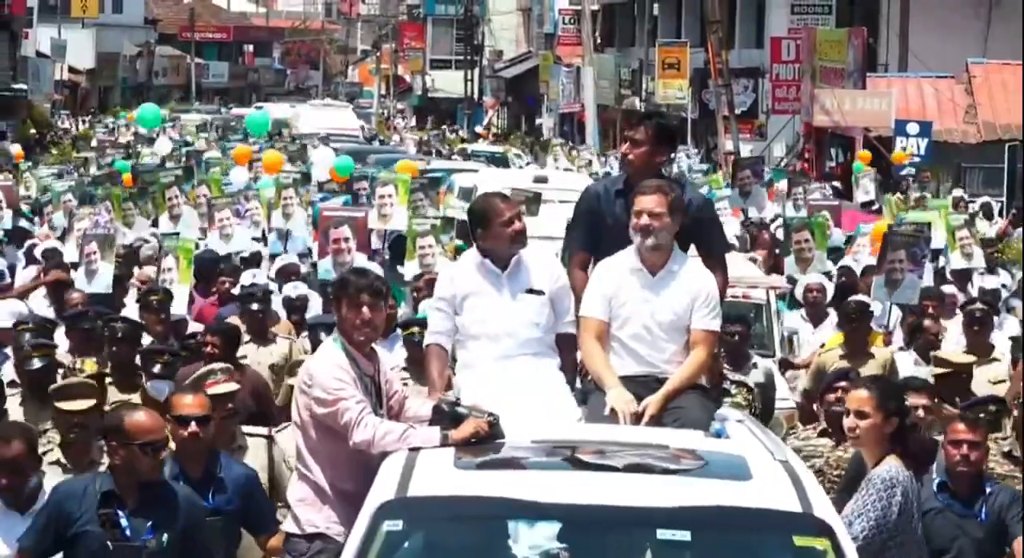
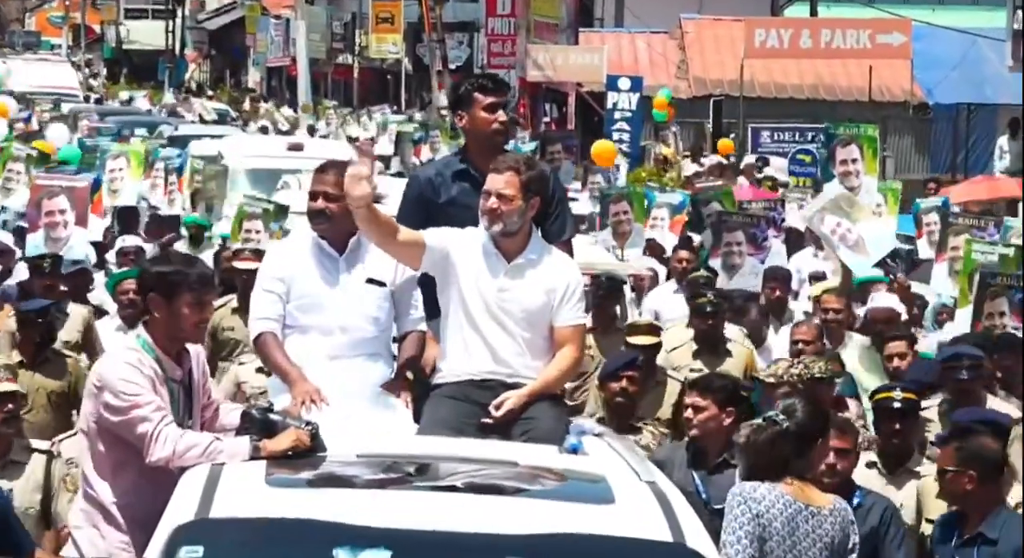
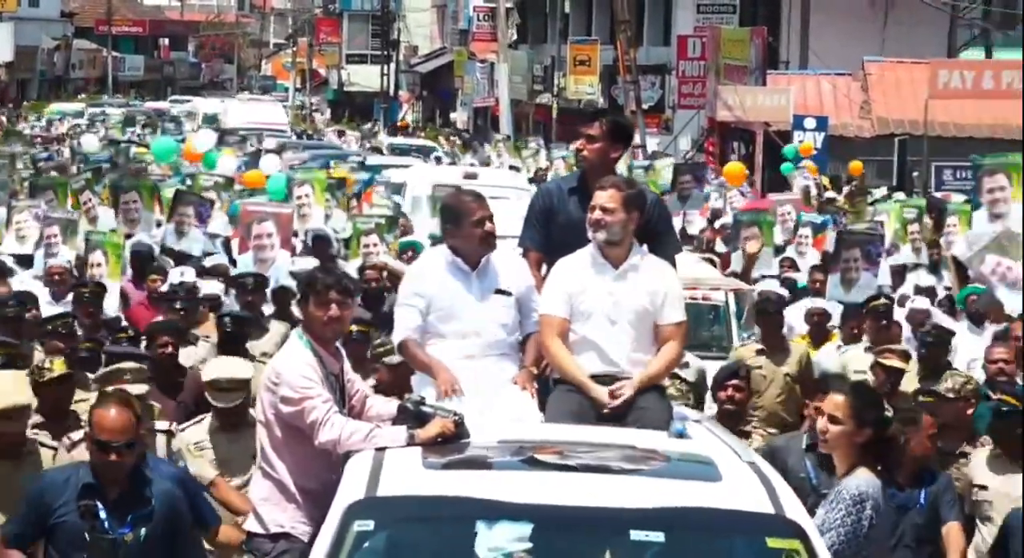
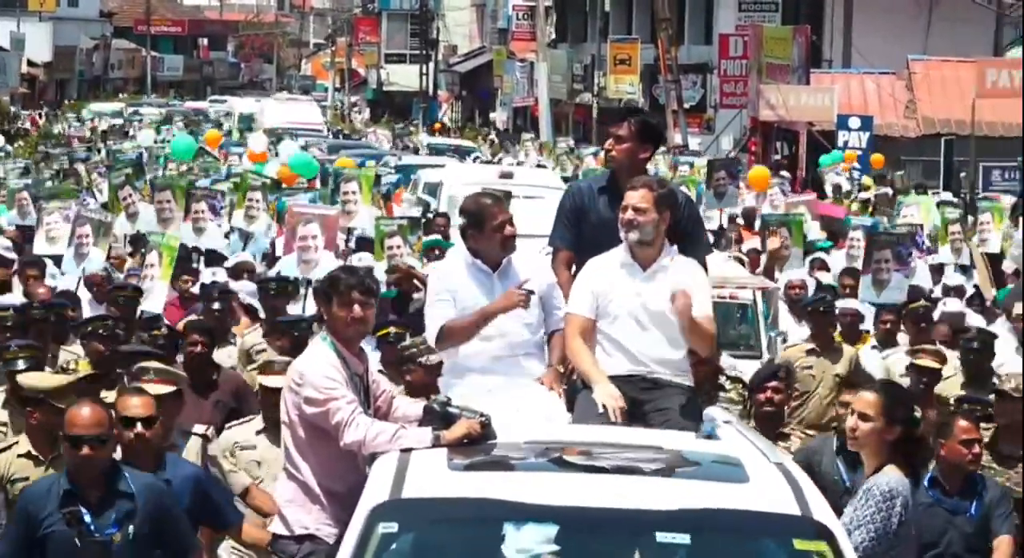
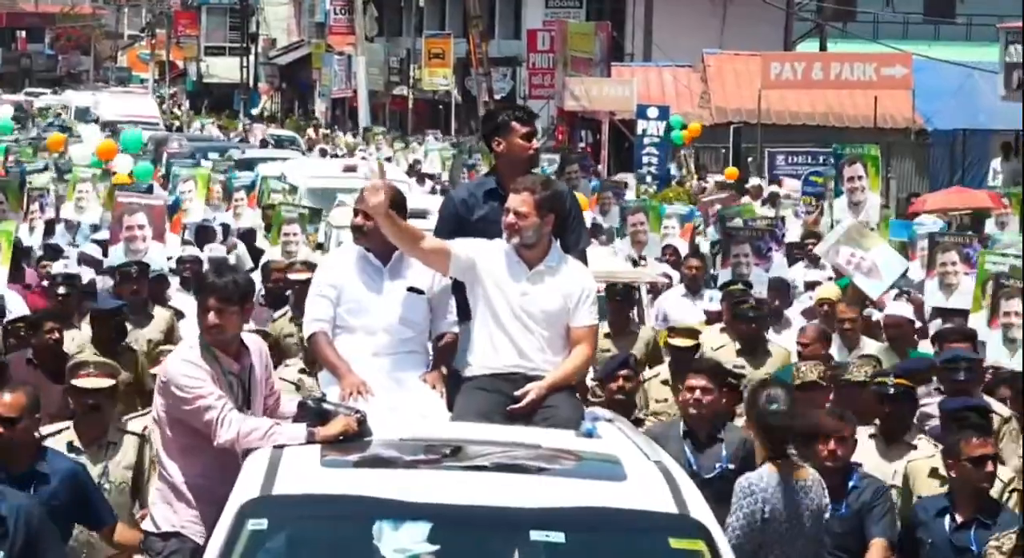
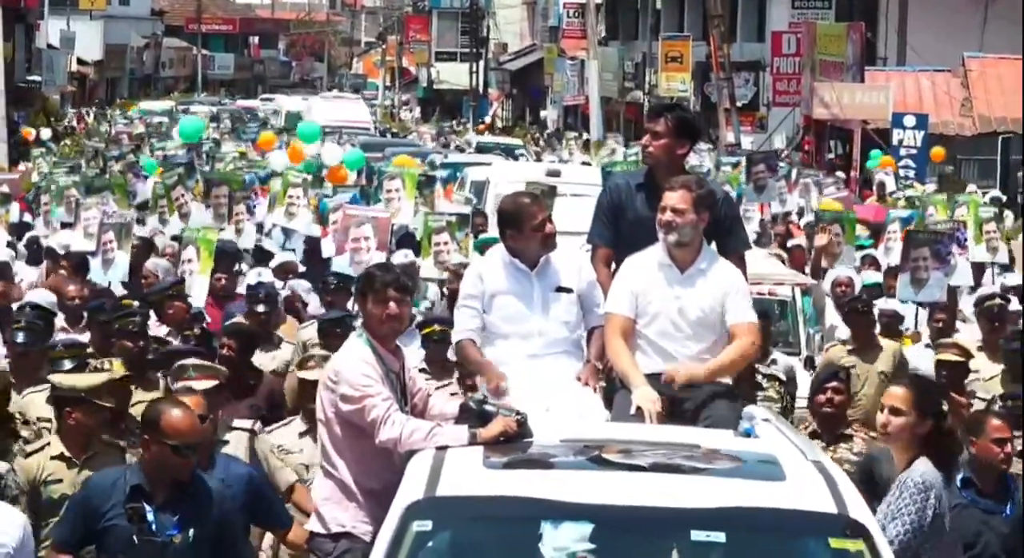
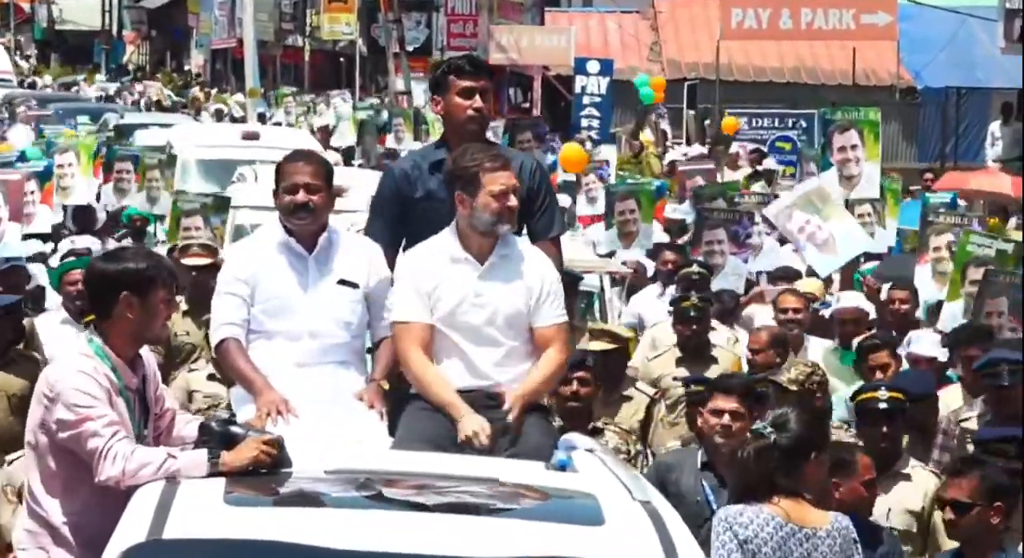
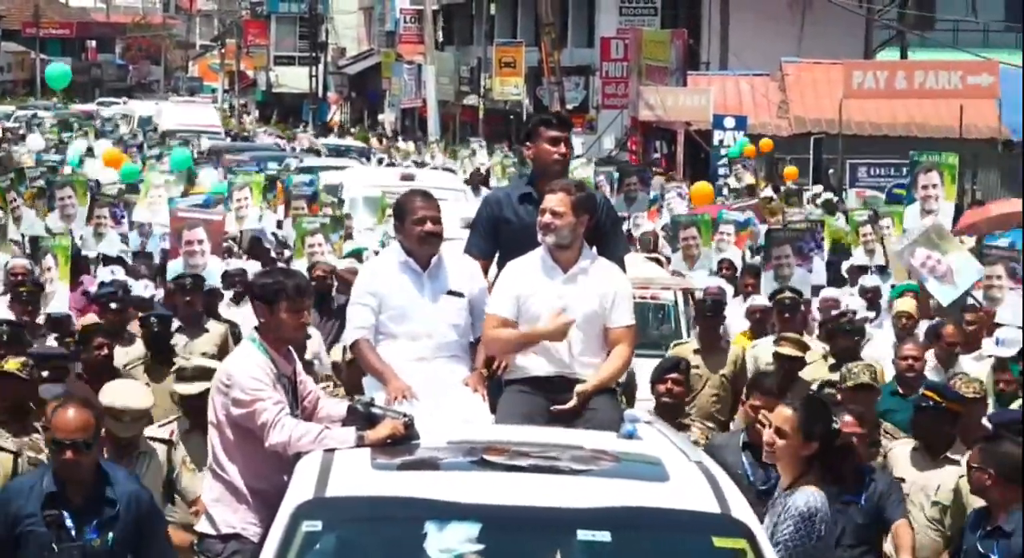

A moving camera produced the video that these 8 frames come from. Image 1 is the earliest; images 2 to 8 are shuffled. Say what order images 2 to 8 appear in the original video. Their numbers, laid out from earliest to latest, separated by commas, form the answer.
6, 4, 3, 8, 5, 2, 7
